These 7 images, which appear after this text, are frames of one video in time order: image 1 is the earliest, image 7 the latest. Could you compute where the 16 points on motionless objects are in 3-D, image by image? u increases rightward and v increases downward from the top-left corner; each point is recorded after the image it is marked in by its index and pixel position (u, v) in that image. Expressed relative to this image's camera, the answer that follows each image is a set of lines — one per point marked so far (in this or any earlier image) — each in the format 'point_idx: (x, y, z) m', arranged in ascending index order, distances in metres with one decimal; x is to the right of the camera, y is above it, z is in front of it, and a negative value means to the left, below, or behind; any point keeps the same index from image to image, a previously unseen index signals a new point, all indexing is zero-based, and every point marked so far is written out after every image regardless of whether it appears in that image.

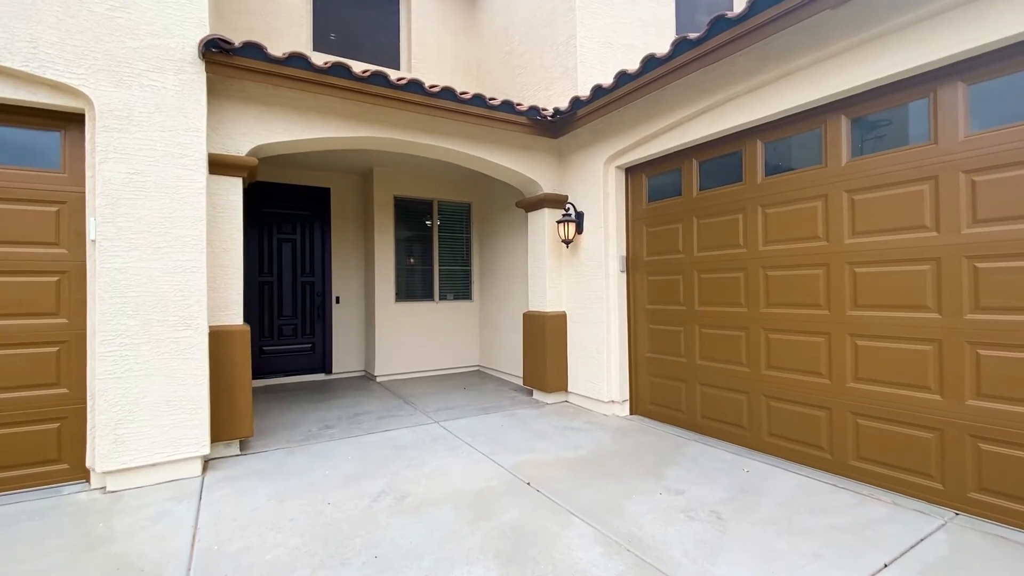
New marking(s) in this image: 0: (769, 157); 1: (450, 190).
0: (+1.8, +0.9, +3.3) m
1: (-0.8, +1.3, +6.5) m
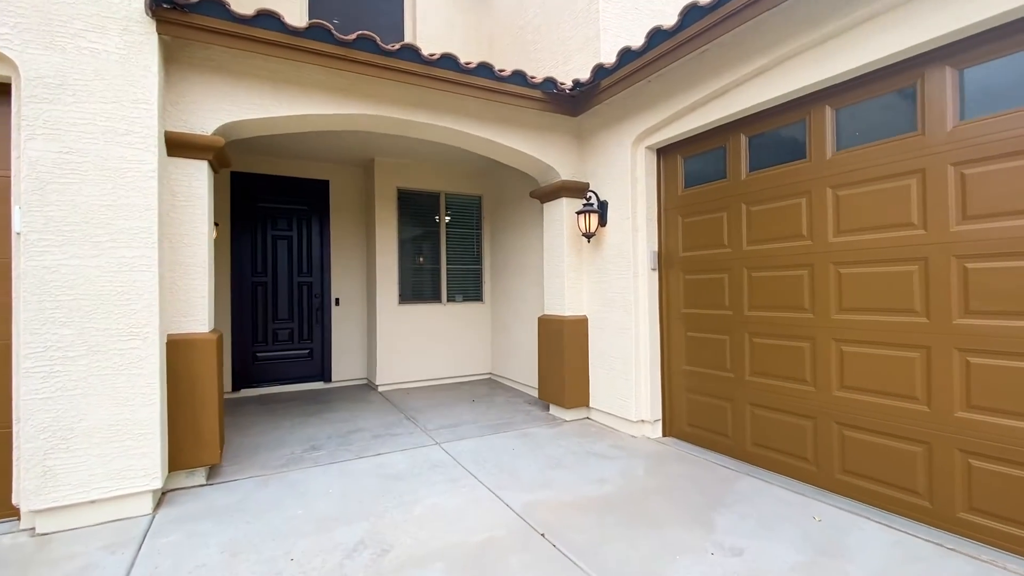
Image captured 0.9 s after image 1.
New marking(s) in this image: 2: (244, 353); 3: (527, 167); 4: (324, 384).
0: (+1.8, +0.9, +2.7) m
1: (-0.7, +1.3, +5.9) m
2: (-3.0, -0.7, +5.4) m
3: (+0.1, +1.1, +4.3) m
4: (-2.2, -1.1, +5.8) m
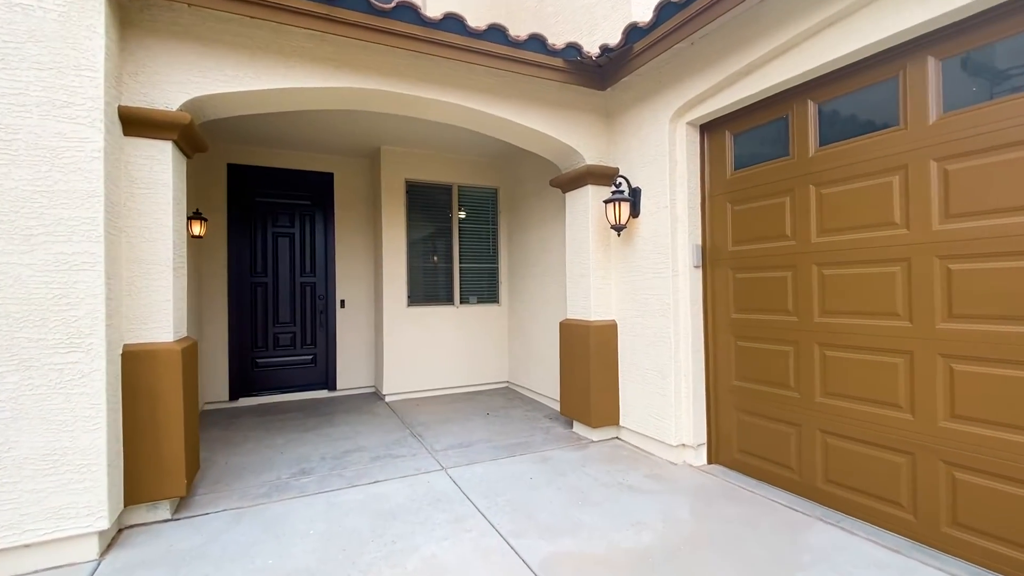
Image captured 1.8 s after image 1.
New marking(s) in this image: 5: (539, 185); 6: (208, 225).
0: (+1.9, +0.9, +2.1) m
1: (-0.4, +1.3, +5.4) m
2: (-2.8, -0.7, +5.0) m
3: (+0.3, +1.1, +3.8) m
4: (-2.0, -1.2, +5.4) m
5: (+0.3, +1.0, +4.7) m
6: (-3.1, +0.6, +4.9) m
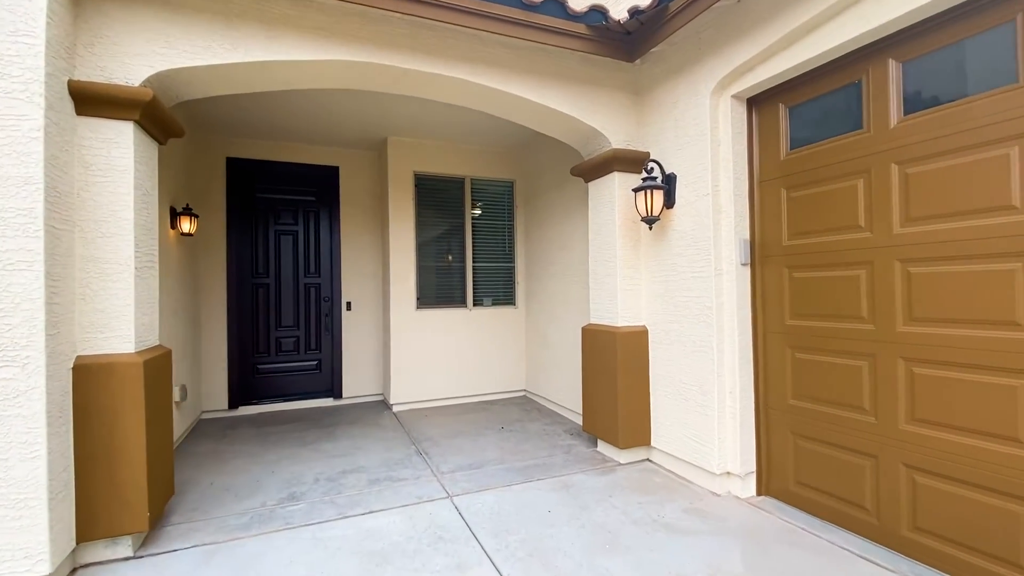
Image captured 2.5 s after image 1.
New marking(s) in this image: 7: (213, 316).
0: (+1.9, +0.9, +1.6) m
1: (-0.3, +1.3, +5.0) m
2: (-2.6, -0.7, +4.7) m
3: (+0.4, +1.1, +3.4) m
4: (-1.9, -1.2, +5.0) m
5: (+0.4, +1.0, +4.2) m
6: (-2.9, +0.6, +4.6) m
7: (-2.8, -0.3, +4.6) m
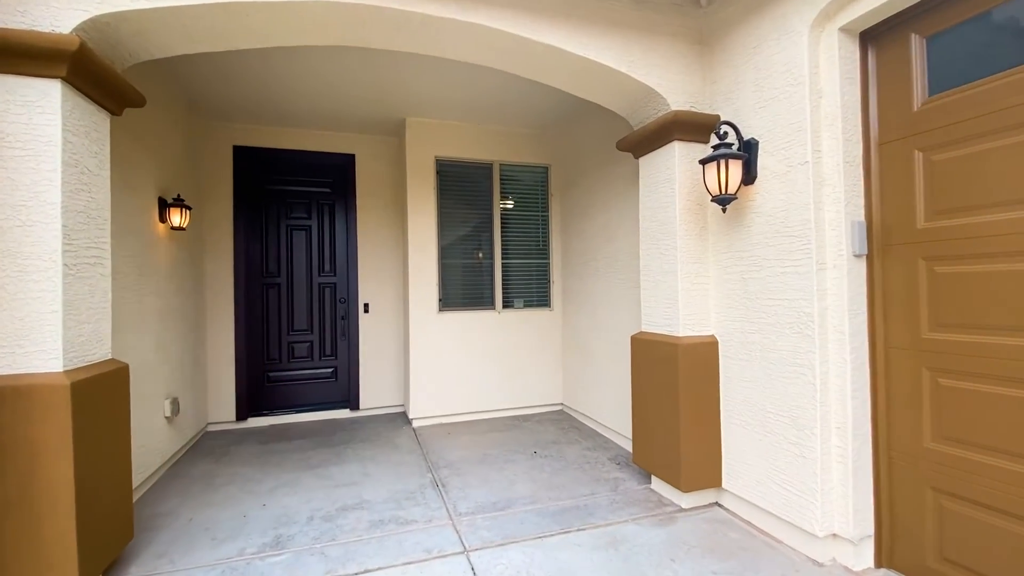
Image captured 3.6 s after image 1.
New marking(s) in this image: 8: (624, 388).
0: (+2.0, +0.9, +0.8) m
1: (+0.1, +1.3, +4.4) m
2: (-2.3, -0.8, +4.3) m
3: (+0.6, +1.1, +2.8) m
4: (-1.5, -1.2, +4.6) m
5: (+0.7, +1.0, +3.6) m
6: (-2.6, +0.6, +4.2) m
7: (-2.6, -0.3, +4.2) m
8: (+0.8, -0.7, +3.3) m
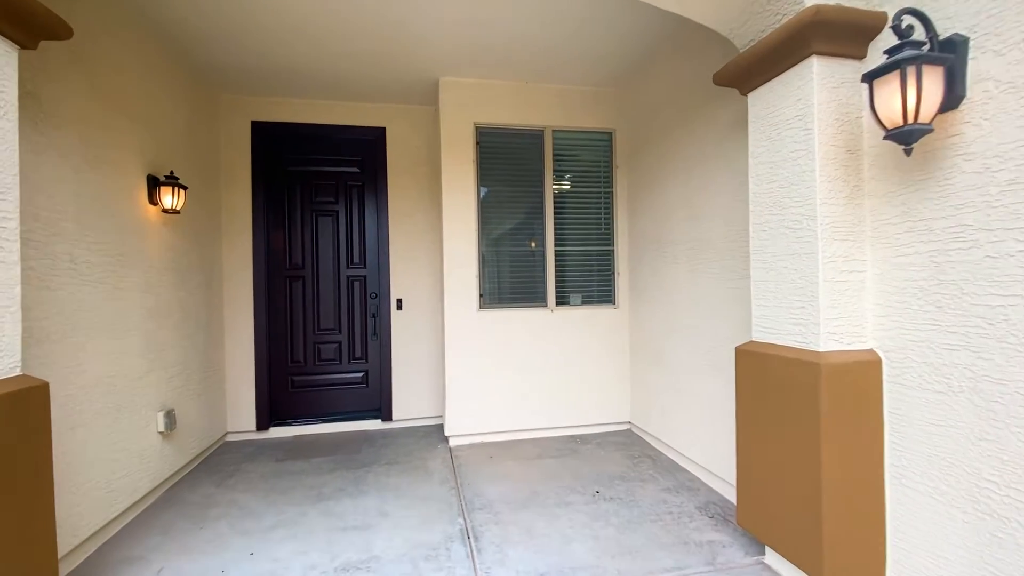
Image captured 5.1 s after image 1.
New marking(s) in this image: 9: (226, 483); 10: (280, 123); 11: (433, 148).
0: (+2.0, +0.9, -0.1) m
1: (+0.5, +1.3, +3.6) m
2: (-1.9, -0.7, +3.9) m
3: (+0.8, +1.1, +1.9) m
4: (-1.1, -1.1, +4.0) m
5: (+1.0, +1.0, +2.8) m
6: (-2.2, +0.7, +3.7) m
7: (-2.1, -0.2, +3.8) m
8: (+1.1, -0.6, +2.5) m
9: (-1.7, -1.2, +2.9) m
10: (-1.8, +1.3, +3.8) m
11: (-0.7, +1.2, +4.1) m
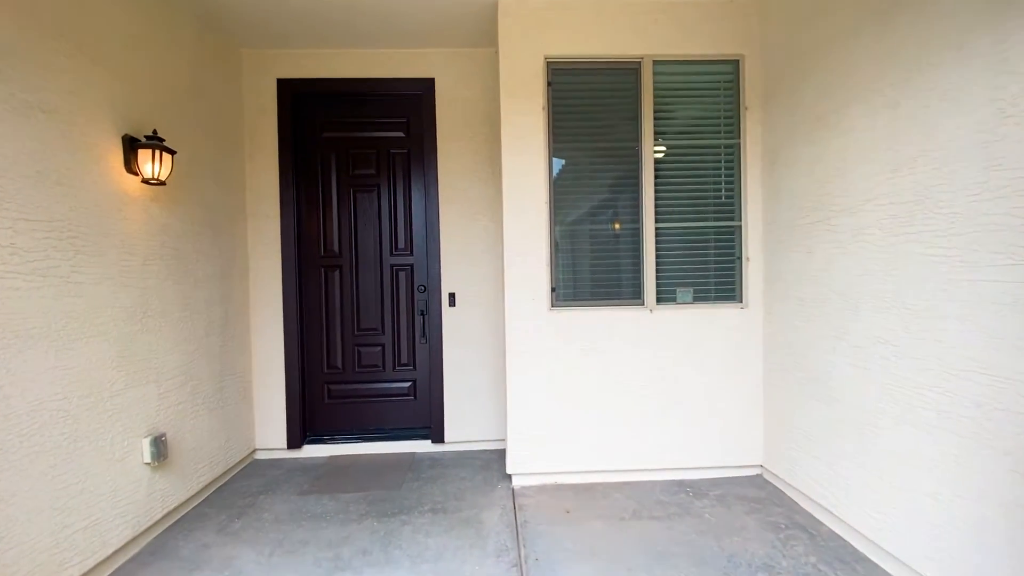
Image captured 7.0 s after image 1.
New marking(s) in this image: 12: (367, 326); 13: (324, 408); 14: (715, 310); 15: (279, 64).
0: (+1.8, +0.9, -1.3) m
1: (+0.9, +1.4, +2.6) m
2: (-1.4, -0.6, +3.3) m
3: (+1.0, +1.1, +0.9) m
4: (-0.5, -1.1, +3.3) m
5: (+1.3, +1.1, +1.7) m
6: (-1.7, +0.7, +3.2) m
7: (-1.6, -0.2, +3.2) m
8: (+1.4, -0.6, +1.5) m
9: (-1.4, -1.2, +2.3) m
10: (-1.3, +1.3, +3.2) m
11: (-0.1, +1.2, +3.2) m
12: (-1.0, -0.3, +3.3) m
13: (-1.3, -0.8, +3.3) m
14: (+1.1, -0.1, +2.7) m
15: (-1.5, +1.5, +3.1) m
